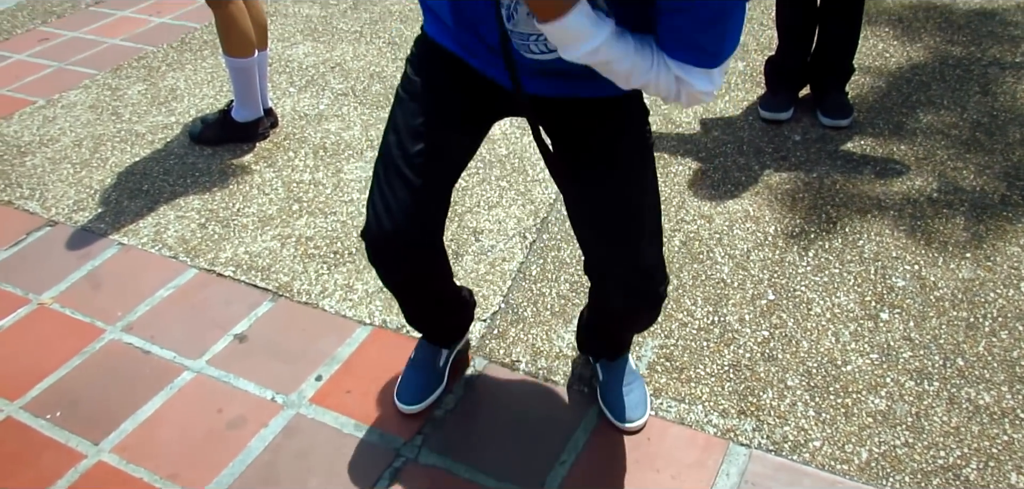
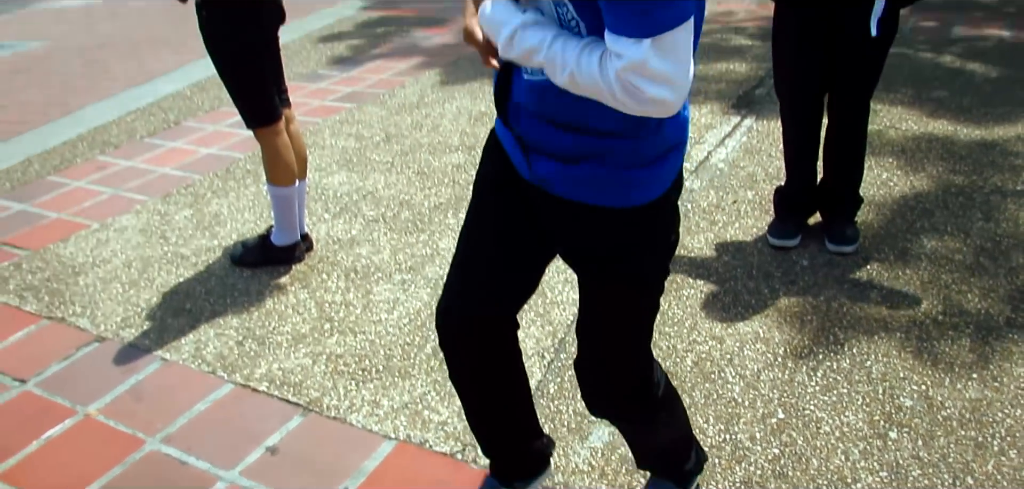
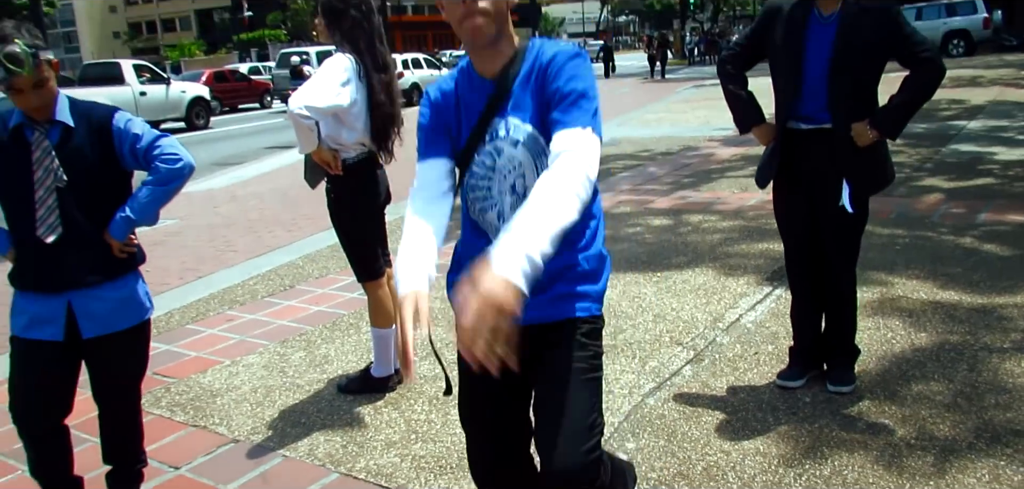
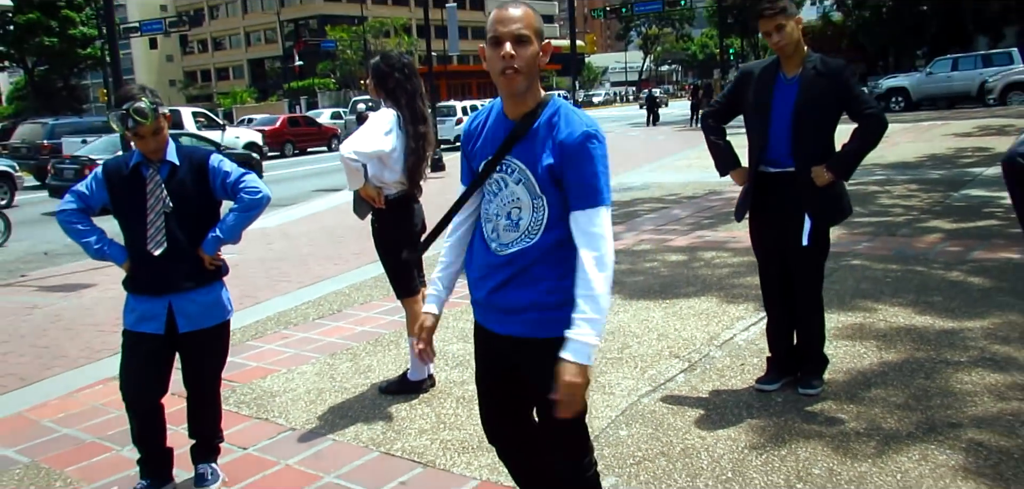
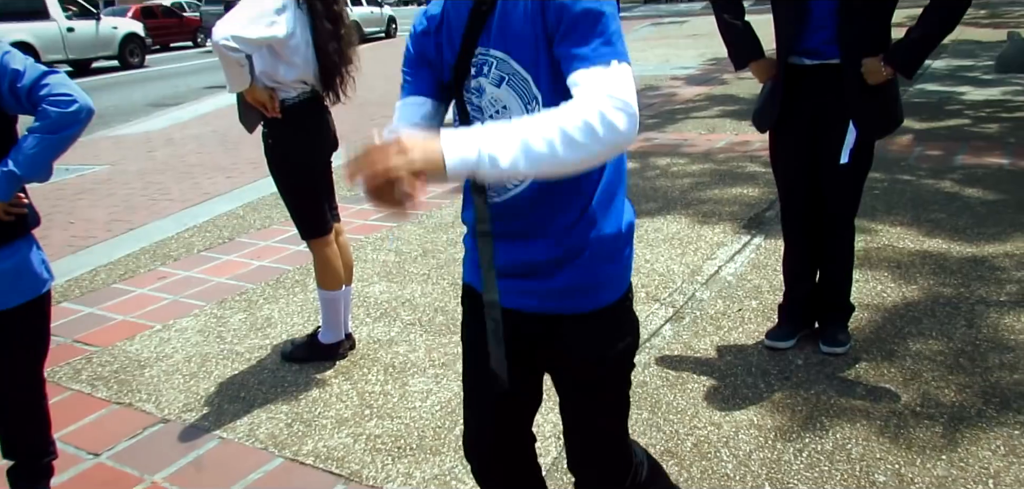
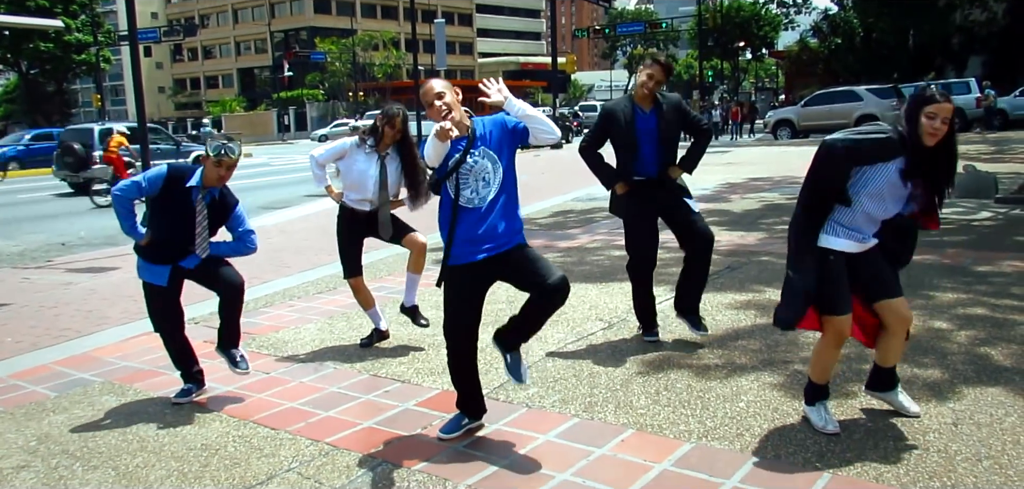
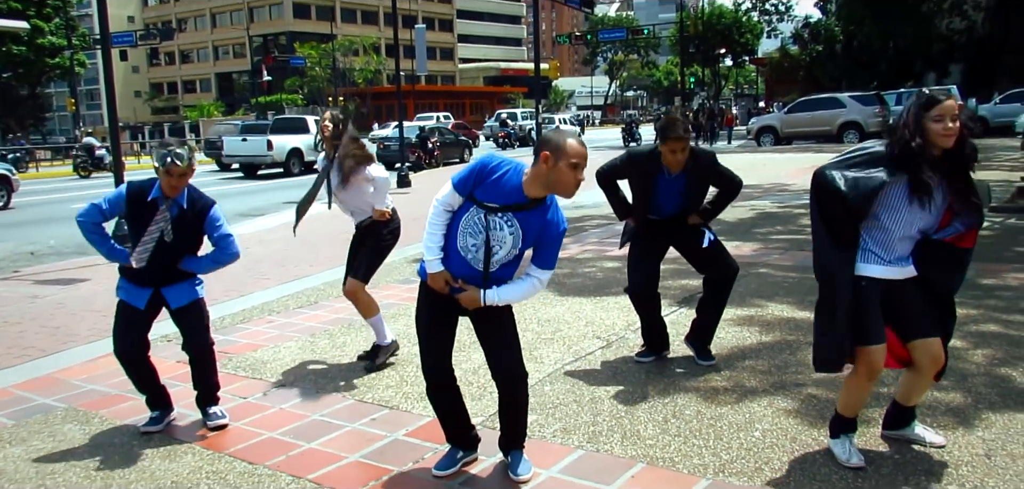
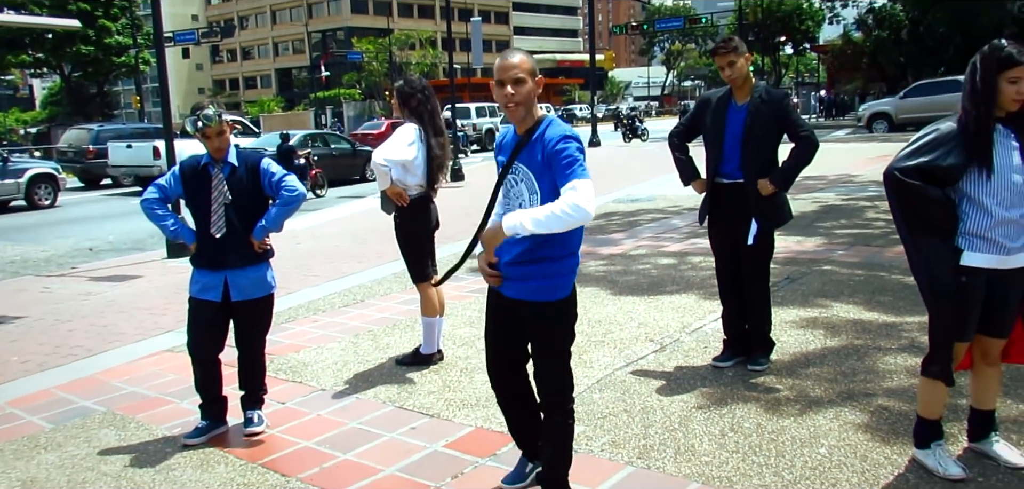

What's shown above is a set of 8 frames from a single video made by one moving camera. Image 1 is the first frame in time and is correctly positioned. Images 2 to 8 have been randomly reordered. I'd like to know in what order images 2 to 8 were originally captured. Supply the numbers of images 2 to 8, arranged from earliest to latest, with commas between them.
2, 5, 3, 4, 8, 7, 6
